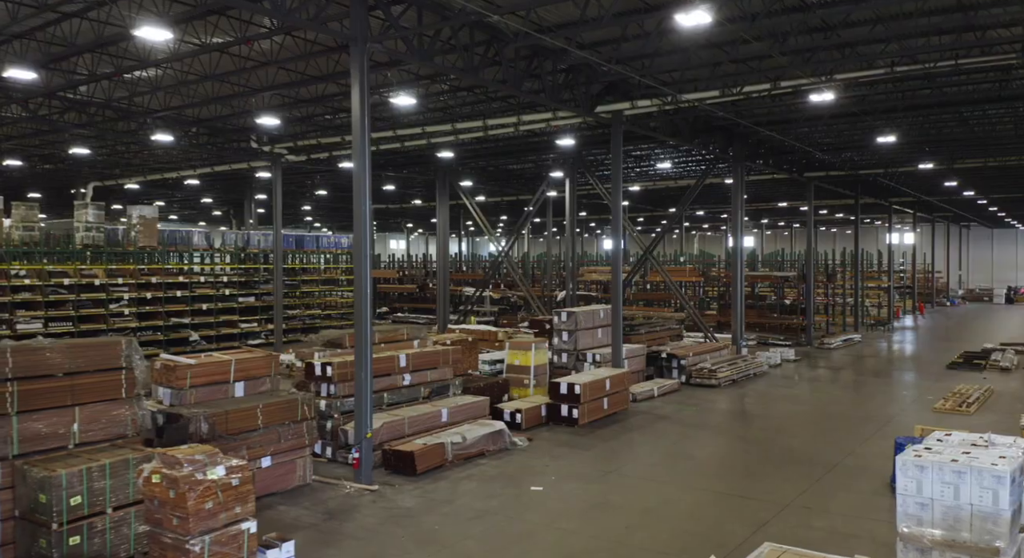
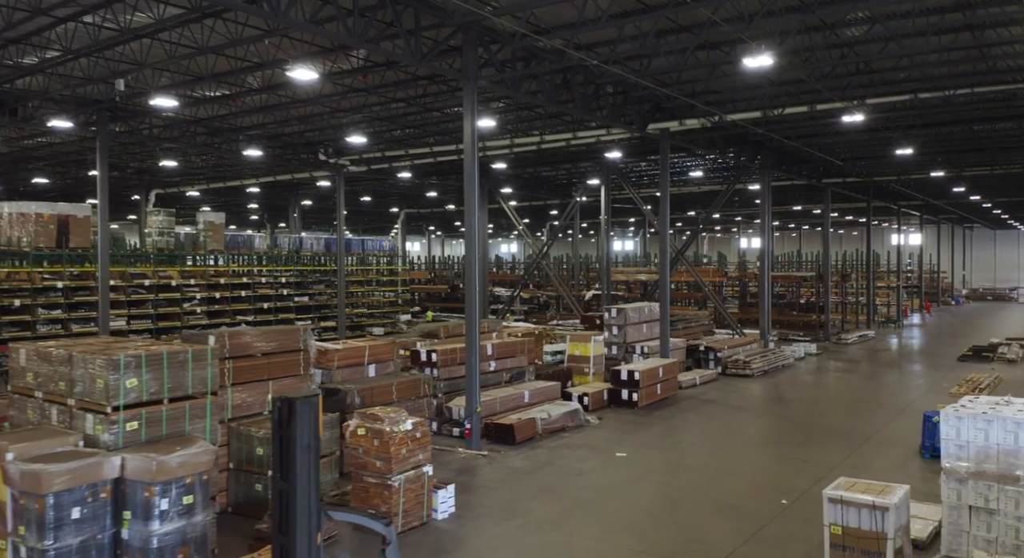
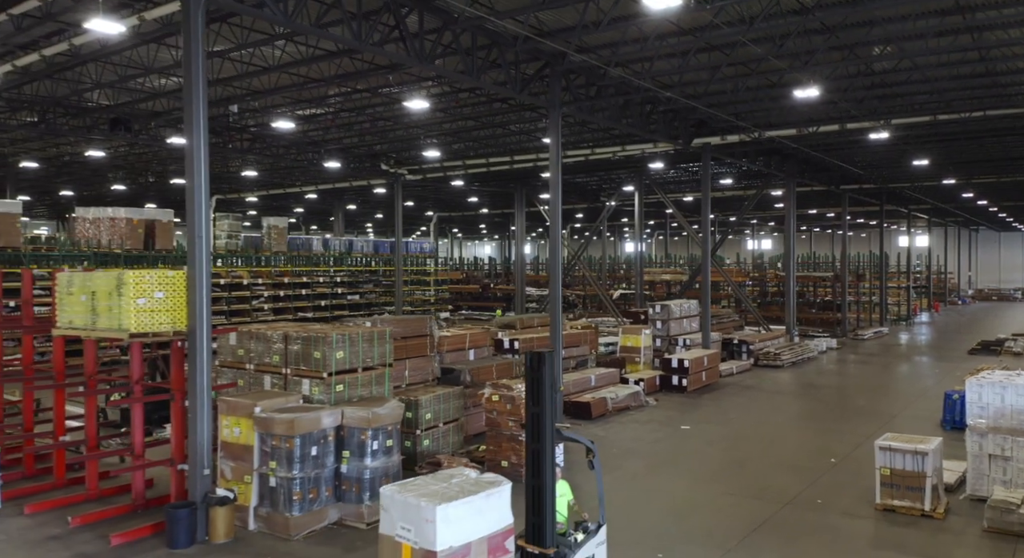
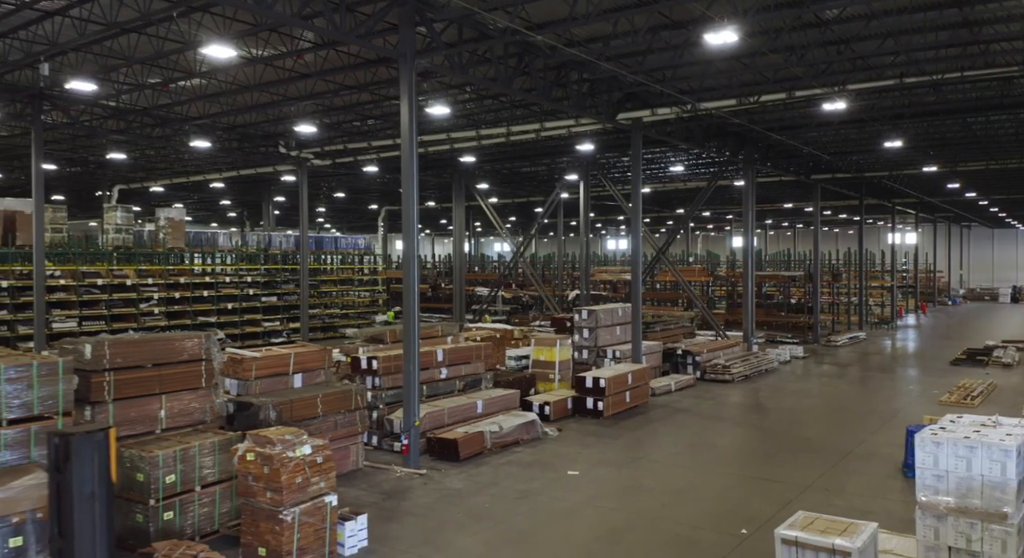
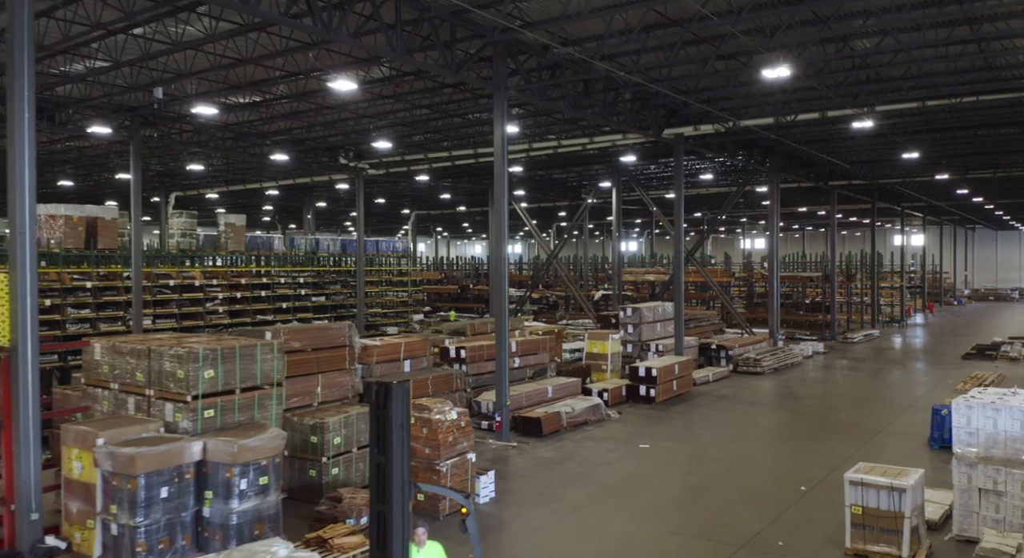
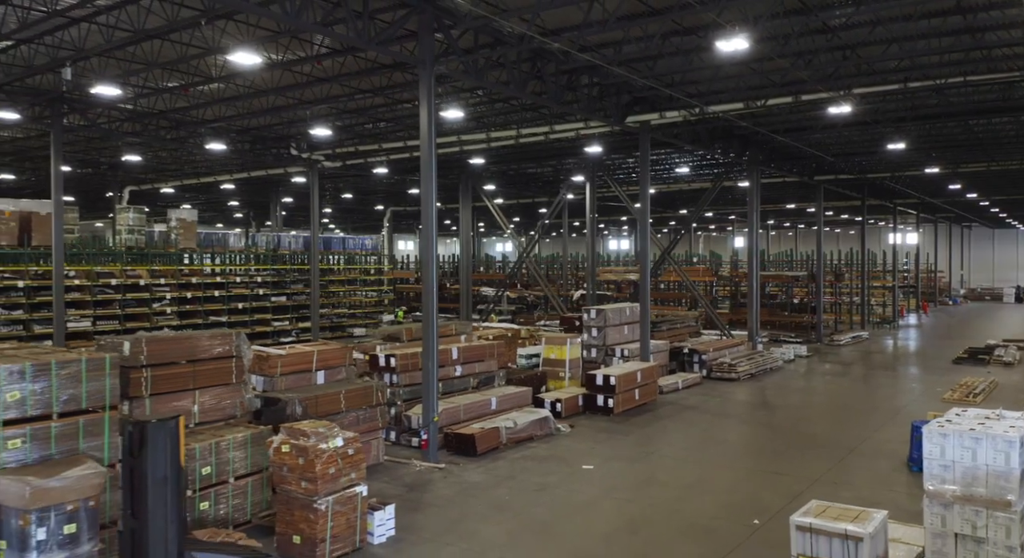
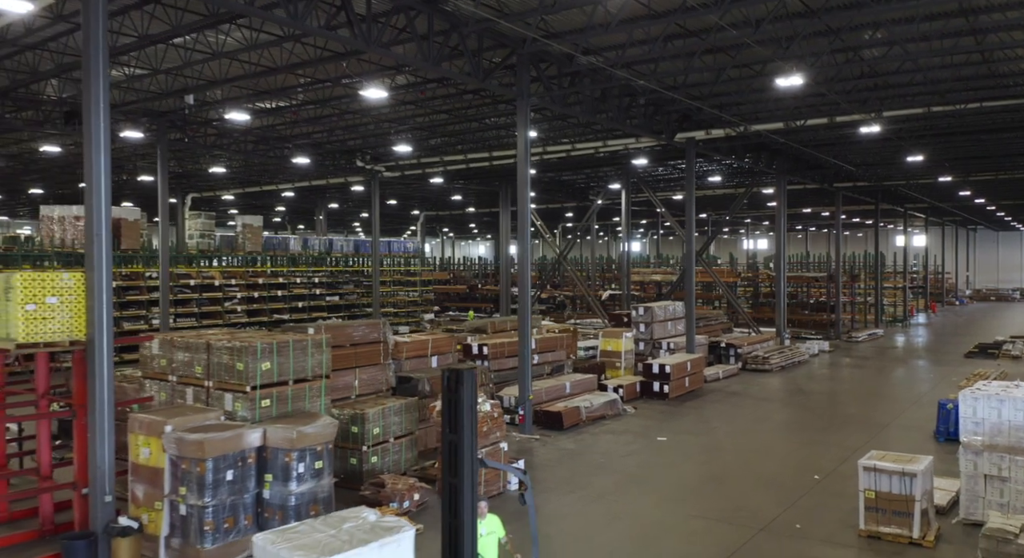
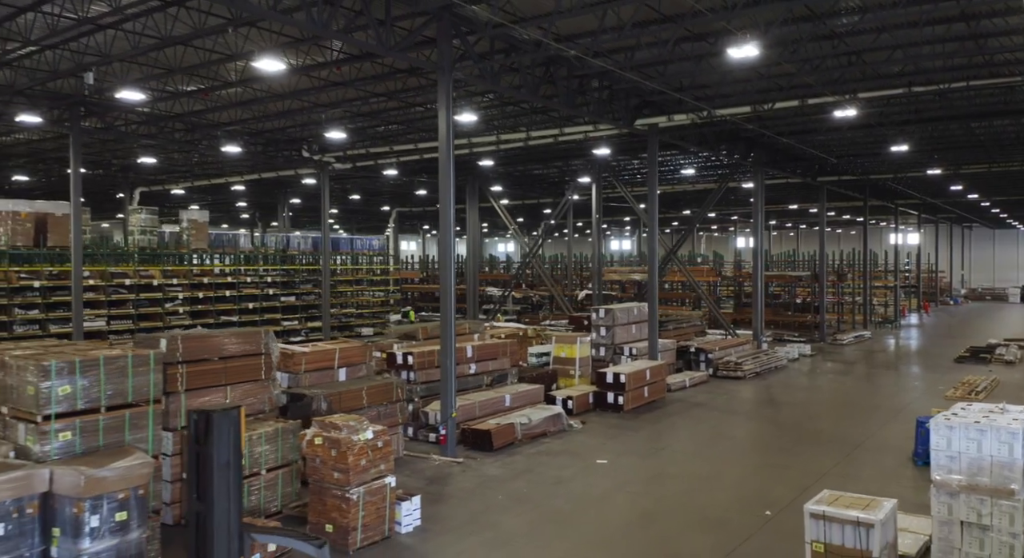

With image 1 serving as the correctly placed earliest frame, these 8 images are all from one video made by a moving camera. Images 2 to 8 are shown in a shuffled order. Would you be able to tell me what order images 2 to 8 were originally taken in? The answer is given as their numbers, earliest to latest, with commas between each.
4, 6, 8, 2, 5, 7, 3
